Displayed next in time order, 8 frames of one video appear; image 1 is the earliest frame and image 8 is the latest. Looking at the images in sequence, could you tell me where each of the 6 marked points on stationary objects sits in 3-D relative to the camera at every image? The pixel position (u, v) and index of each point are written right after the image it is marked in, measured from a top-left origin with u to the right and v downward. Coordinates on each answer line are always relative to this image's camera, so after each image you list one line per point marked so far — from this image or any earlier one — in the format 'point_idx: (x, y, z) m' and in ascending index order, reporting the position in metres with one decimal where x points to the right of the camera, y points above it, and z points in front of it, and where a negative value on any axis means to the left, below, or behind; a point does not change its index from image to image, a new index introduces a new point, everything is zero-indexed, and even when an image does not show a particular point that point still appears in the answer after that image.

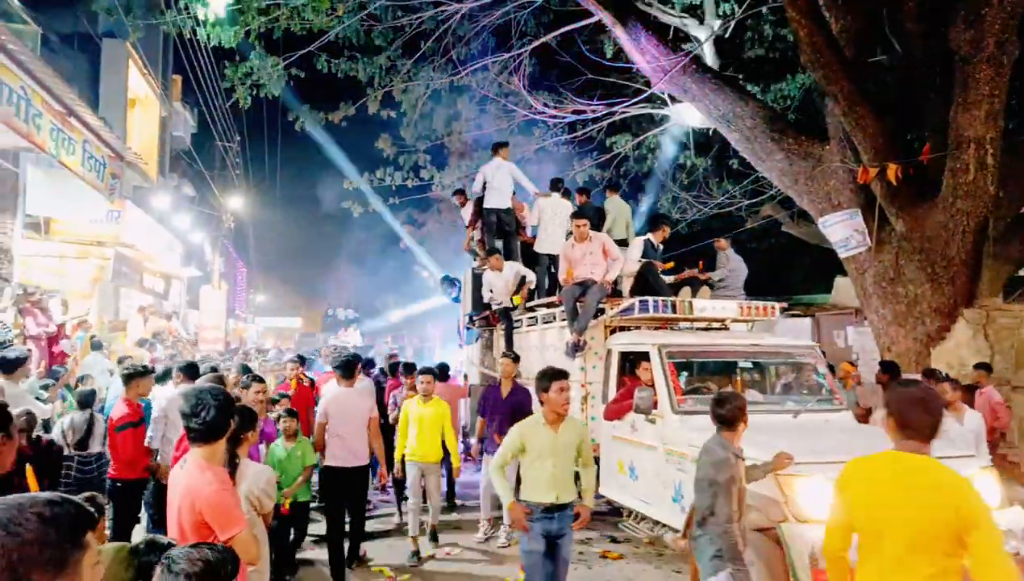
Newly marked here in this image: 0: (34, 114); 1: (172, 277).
0: (-5.9, +2.2, +9.4) m
1: (-8.3, +0.3, +18.4) m
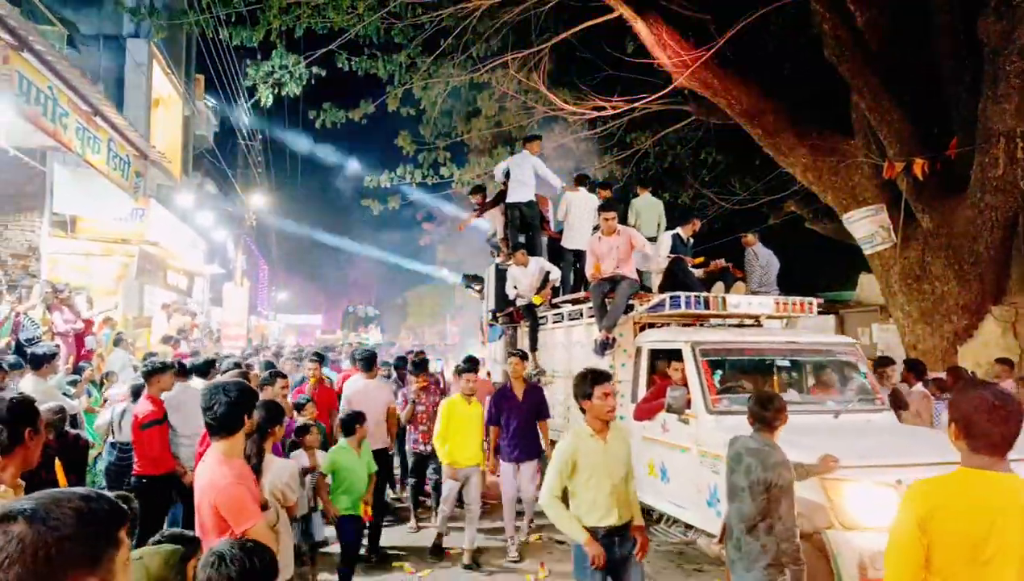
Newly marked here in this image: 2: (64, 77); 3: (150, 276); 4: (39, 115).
0: (-5.7, +2.2, +9.5) m
1: (-7.9, +0.4, +18.6) m
2: (-5.5, +2.6, +9.2) m
3: (-6.9, +0.3, +14.3) m
4: (-5.6, +2.1, +8.9) m
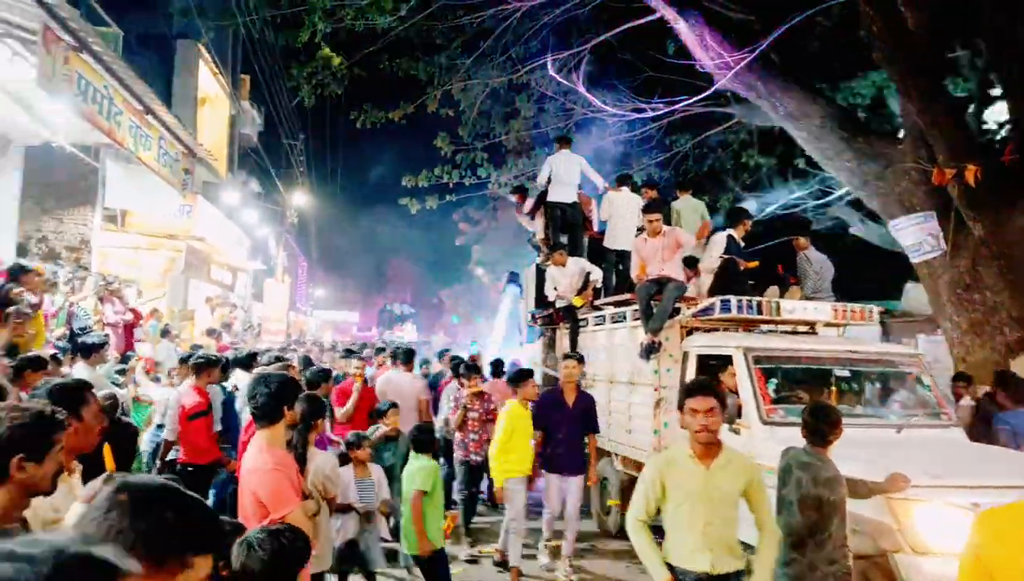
0: (-5.1, +2.3, +9.8) m
1: (-7.0, +0.5, +19.0) m
2: (-5.0, +2.7, +9.5) m
3: (-6.2, +0.4, +14.6) m
4: (-5.1, +2.1, +9.2) m
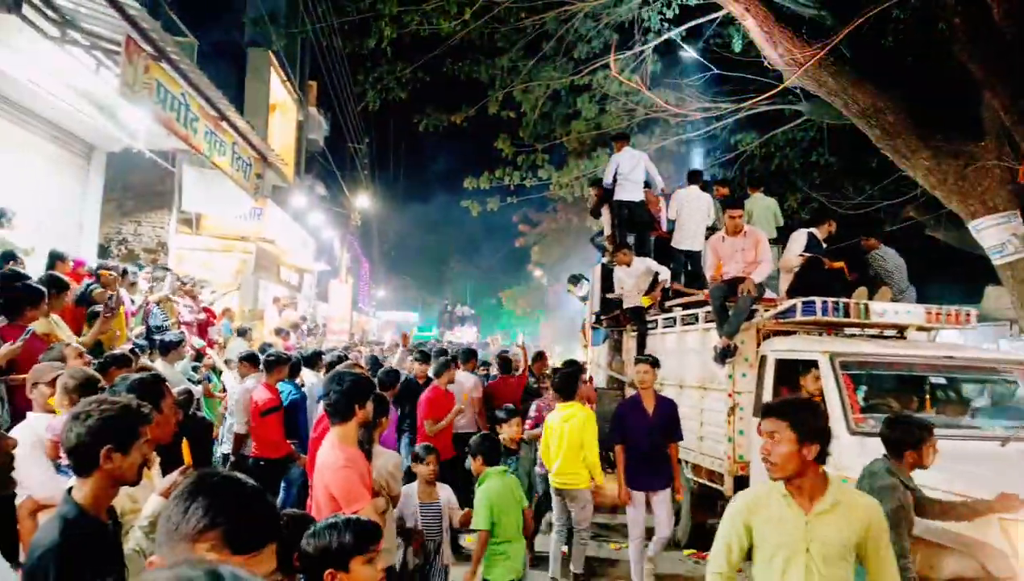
0: (-4.3, +2.3, +10.1) m
1: (-5.5, +0.5, +19.5) m
2: (-4.2, +2.7, +9.9) m
3: (-5.0, +0.4, +15.0) m
4: (-4.3, +2.1, +9.6) m
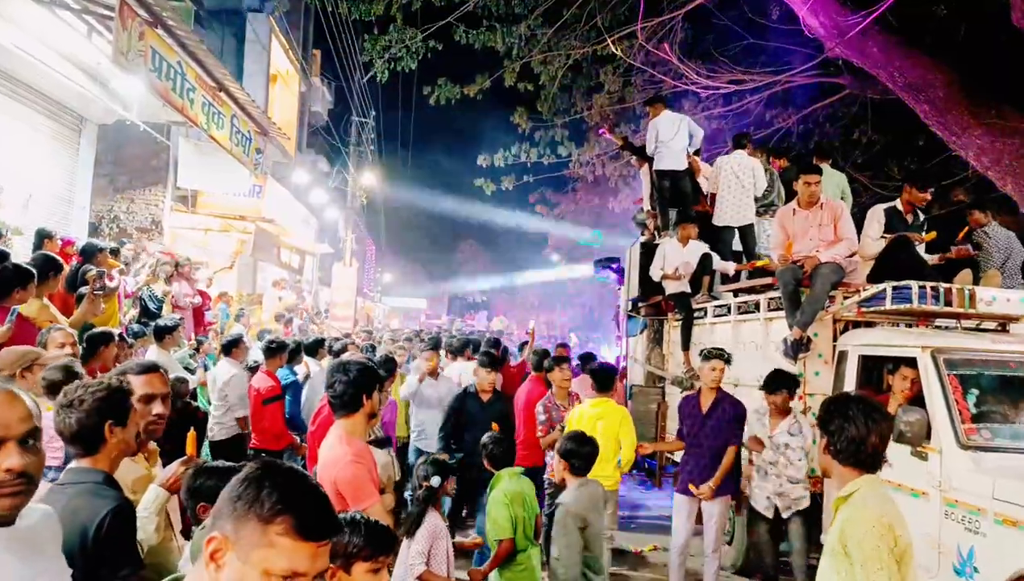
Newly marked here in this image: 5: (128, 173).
0: (-4.1, +2.5, +9.5) m
1: (-5.2, +0.9, +18.8) m
2: (-3.9, +2.9, +9.2) m
3: (-4.8, +0.7, +14.4) m
4: (-4.1, +2.4, +8.9) m
5: (-5.9, +1.8, +11.5) m
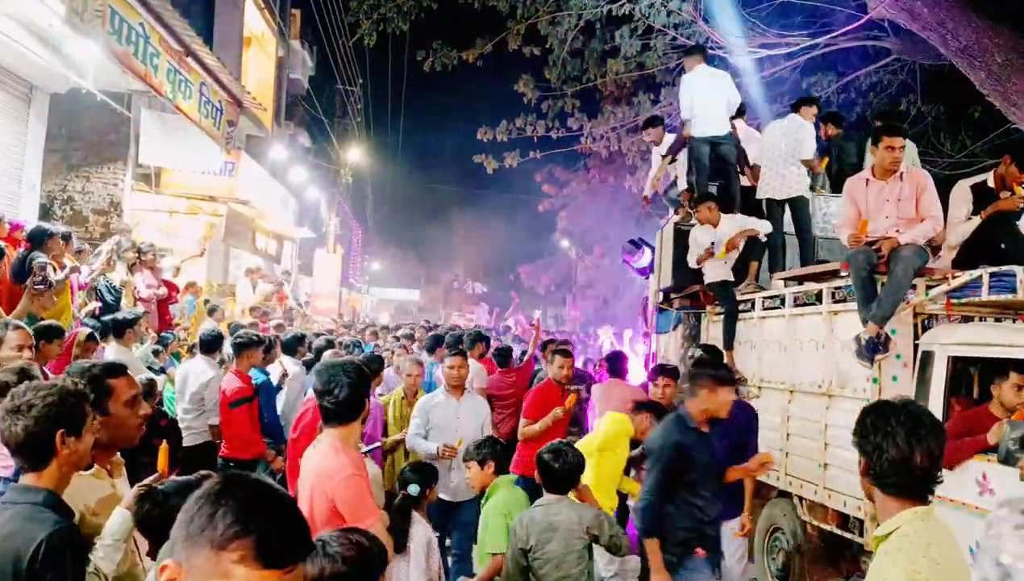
0: (-4.0, +2.6, +8.3) m
1: (-5.3, +1.1, +17.7) m
2: (-3.9, +3.0, +8.0) m
3: (-4.8, +0.9, +13.3) m
4: (-4.0, +2.5, +7.8) m
5: (-5.9, +1.9, +10.4) m
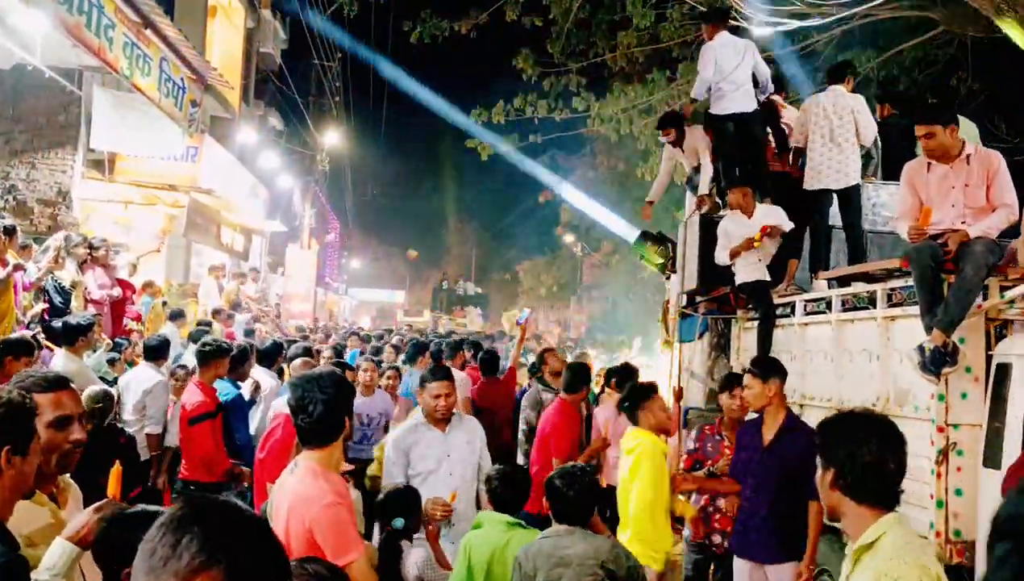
0: (-4.1, +2.6, +7.3) m
1: (-5.3, +1.1, +16.7) m
2: (-3.9, +3.0, +7.0) m
3: (-4.9, +0.9, +12.2) m
4: (-4.0, +2.5, +6.8) m
5: (-5.9, +1.9, +9.3) m
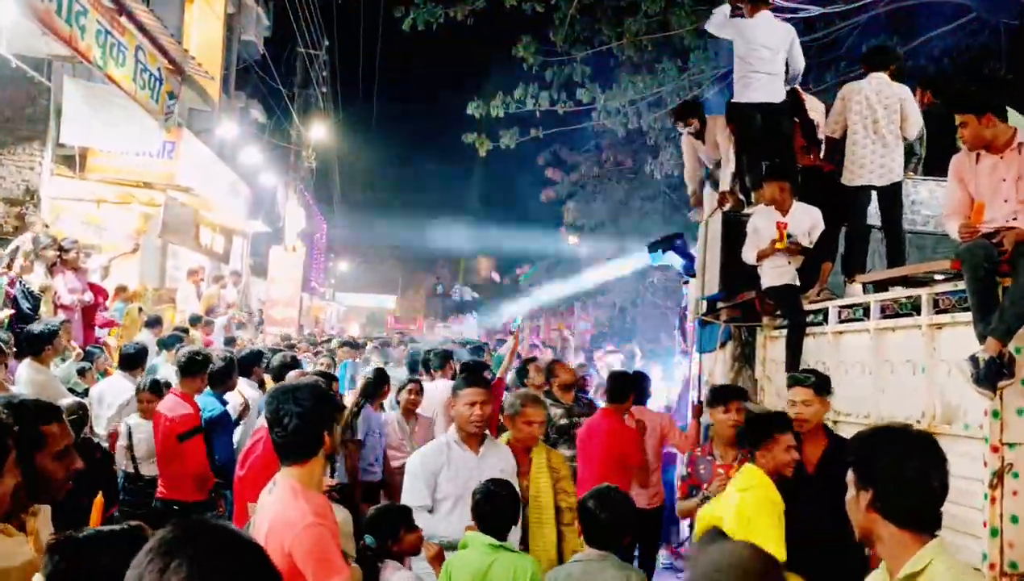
0: (-4.1, +2.6, +6.8) m
1: (-5.4, +1.0, +16.1) m
2: (-3.9, +3.0, +6.5) m
3: (-4.9, +0.8, +11.7) m
4: (-4.0, +2.4, +6.2) m
5: (-5.9, +1.9, +8.8) m
